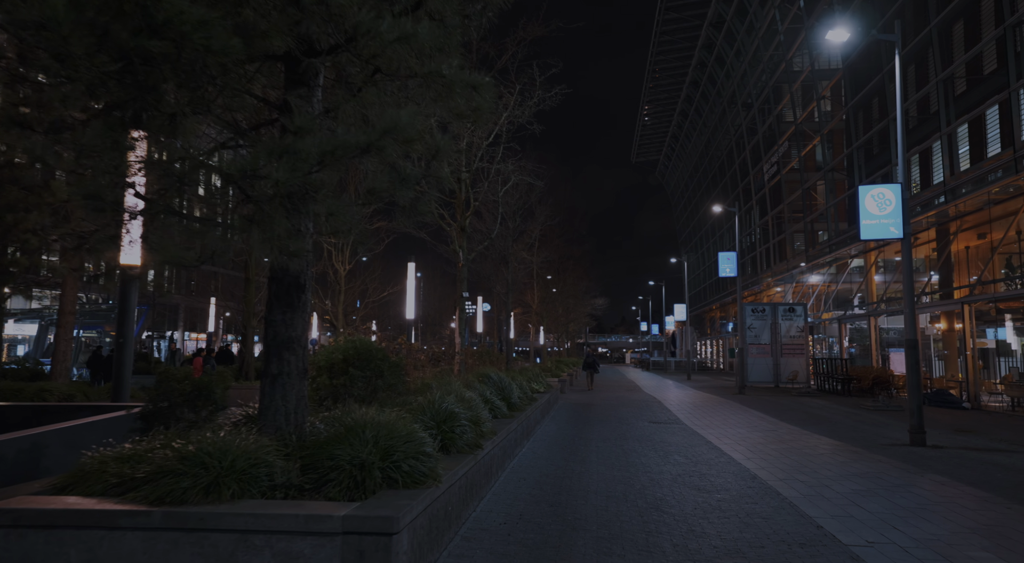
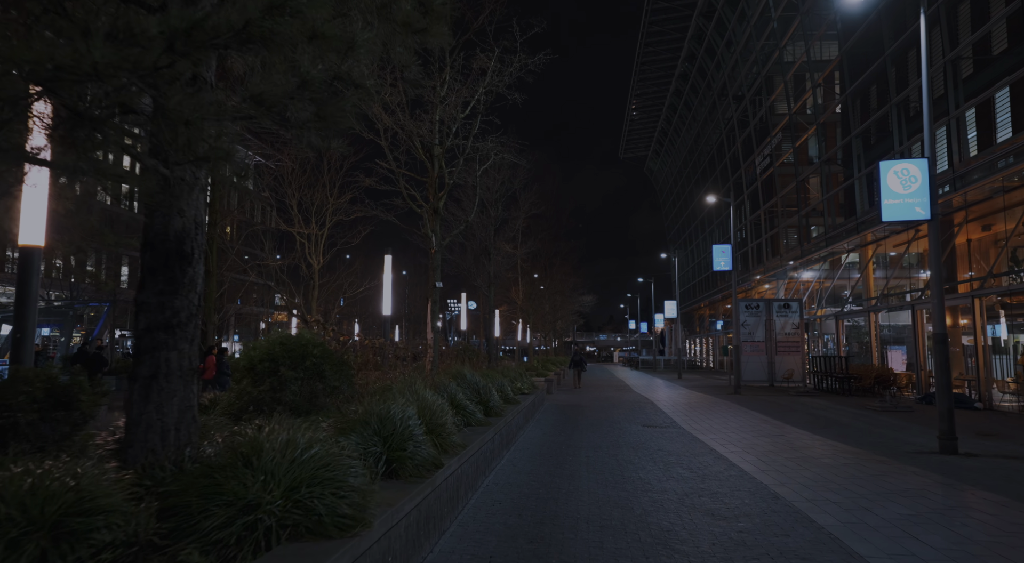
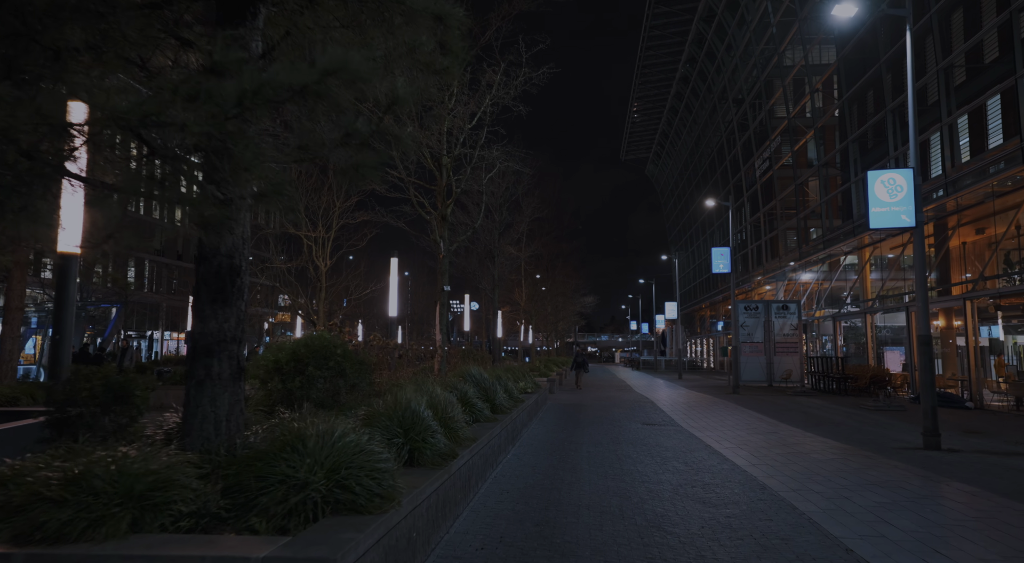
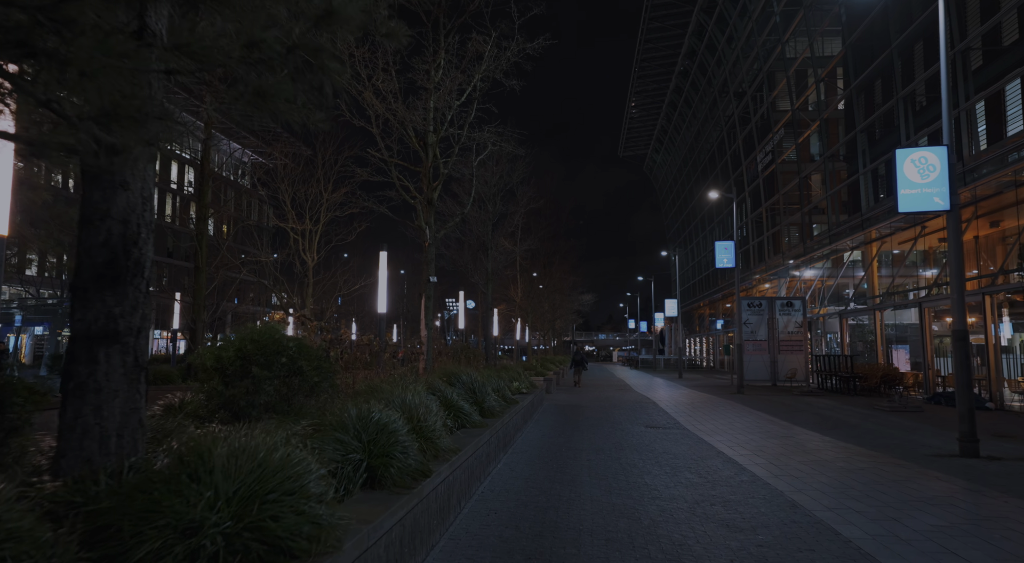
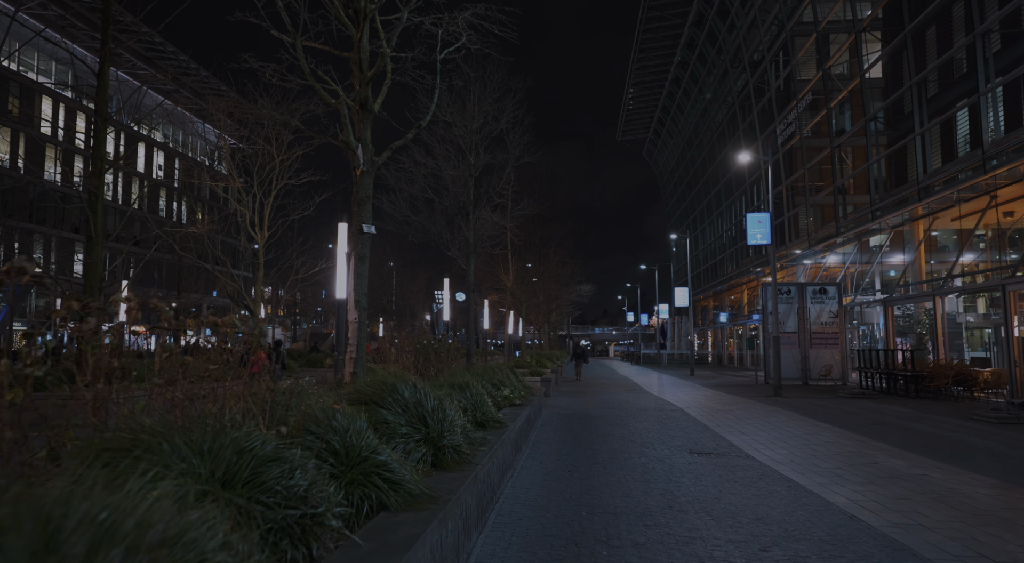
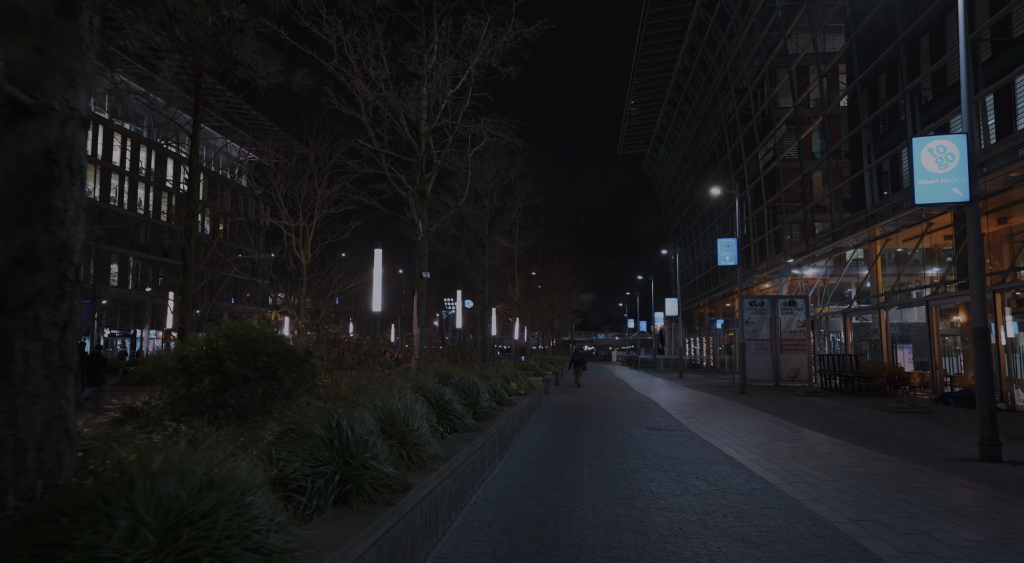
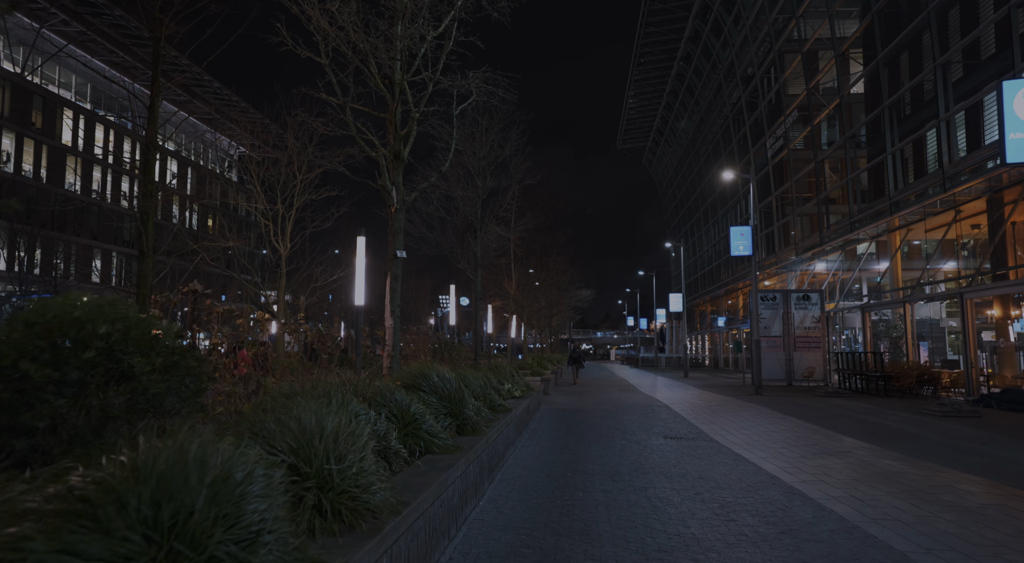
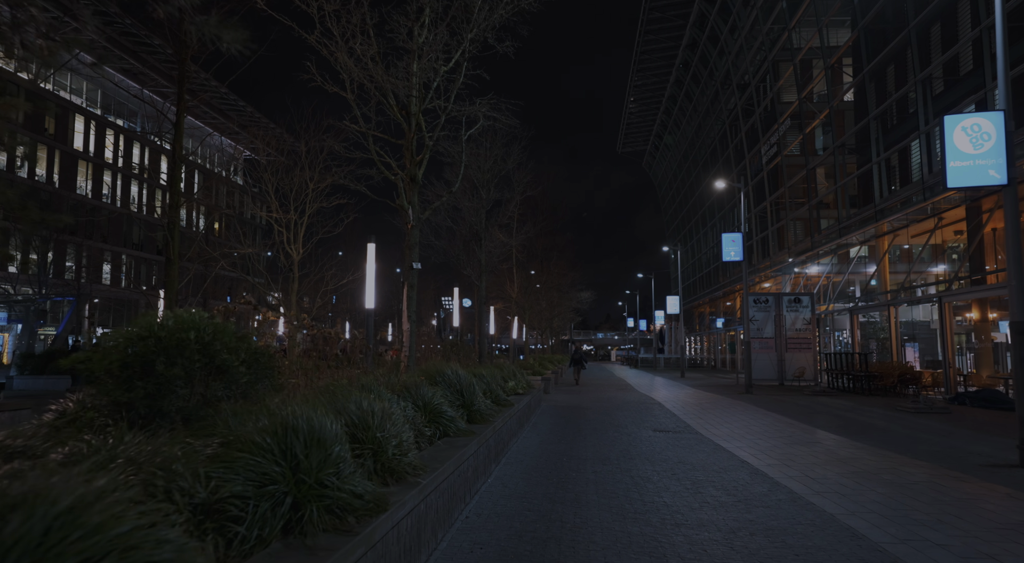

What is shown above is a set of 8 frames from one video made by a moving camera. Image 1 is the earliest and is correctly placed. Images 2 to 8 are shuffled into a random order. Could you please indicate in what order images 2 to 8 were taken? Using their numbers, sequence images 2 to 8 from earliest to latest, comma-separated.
3, 2, 4, 6, 8, 7, 5
